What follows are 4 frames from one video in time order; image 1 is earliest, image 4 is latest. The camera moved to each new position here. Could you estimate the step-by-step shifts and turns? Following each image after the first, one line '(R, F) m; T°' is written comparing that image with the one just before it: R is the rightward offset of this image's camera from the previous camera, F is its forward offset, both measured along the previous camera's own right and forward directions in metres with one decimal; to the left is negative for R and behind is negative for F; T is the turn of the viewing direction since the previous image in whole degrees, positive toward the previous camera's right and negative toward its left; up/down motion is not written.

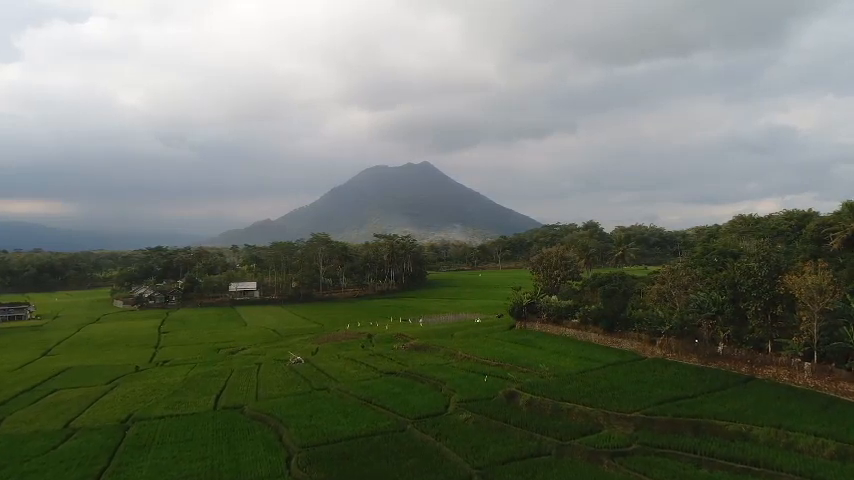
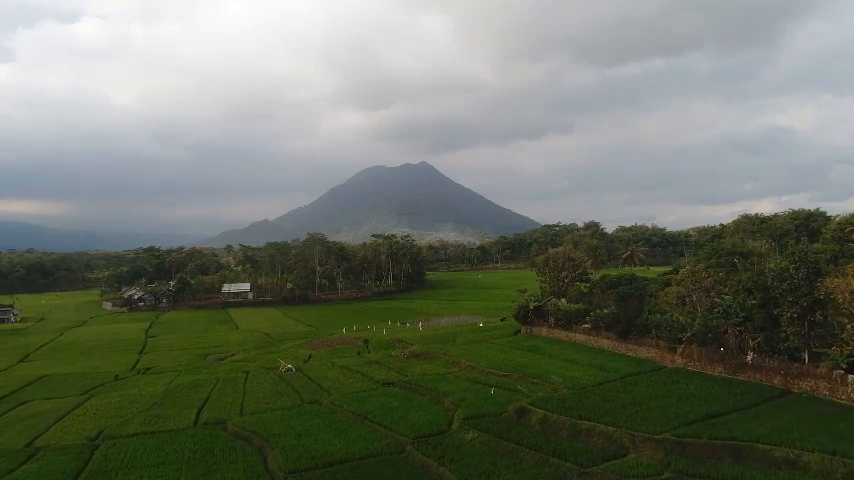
(-0.1, +2.7) m; 0°
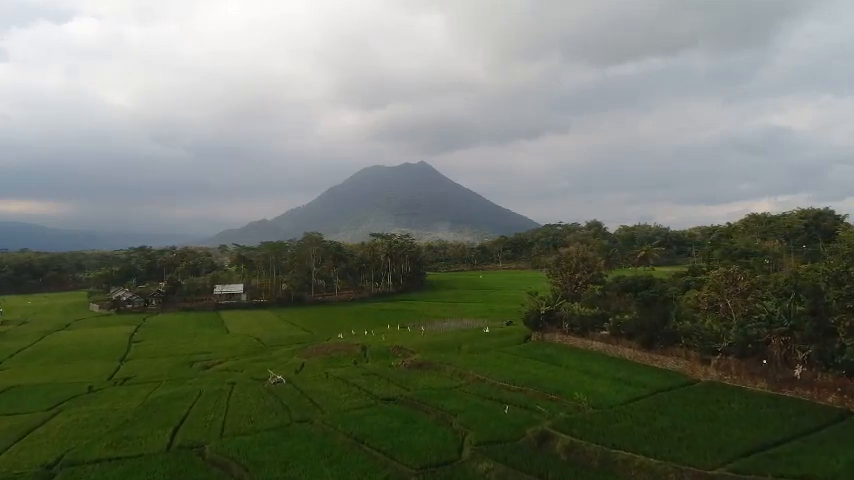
(-0.3, +3.3) m; 0°
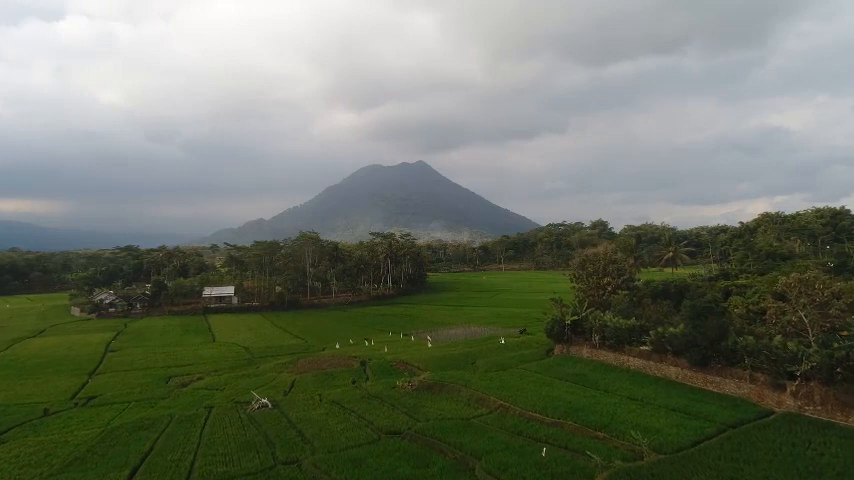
(-0.7, +5.0) m; 0°
